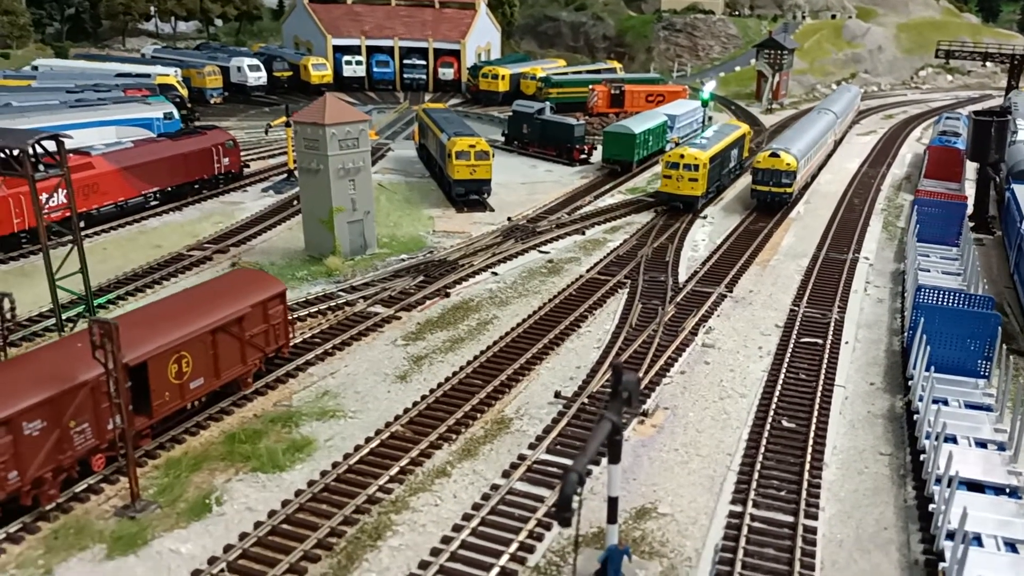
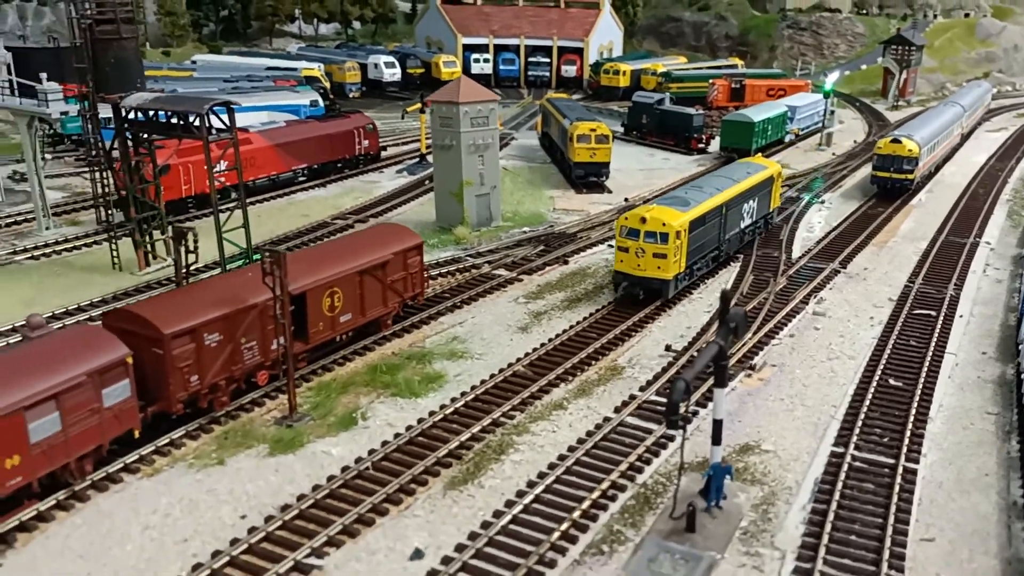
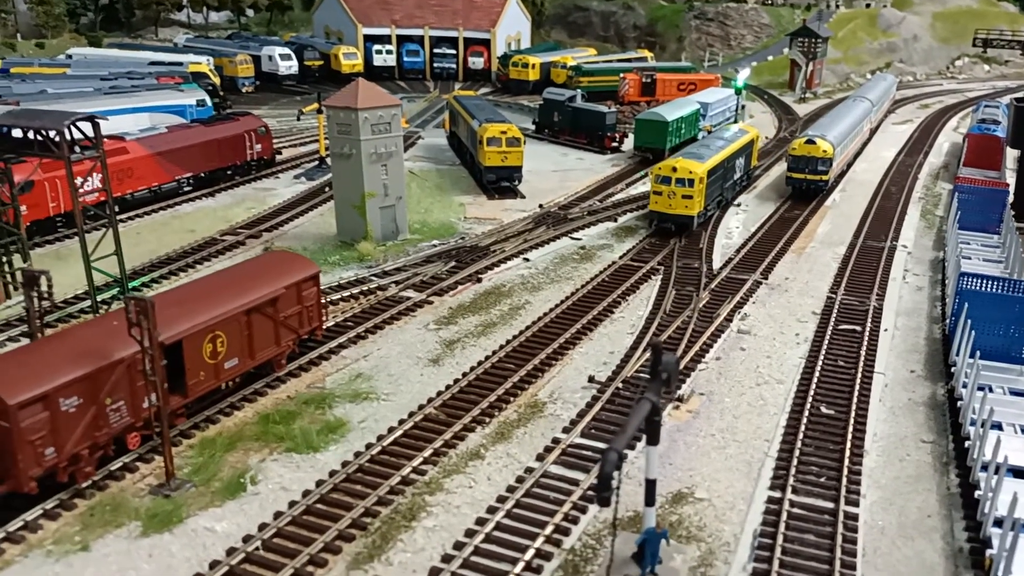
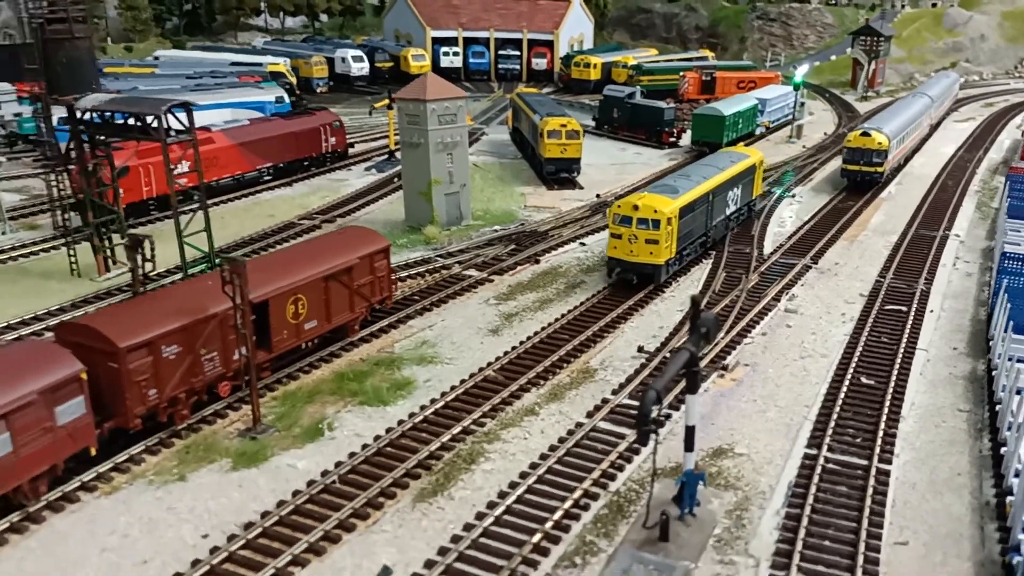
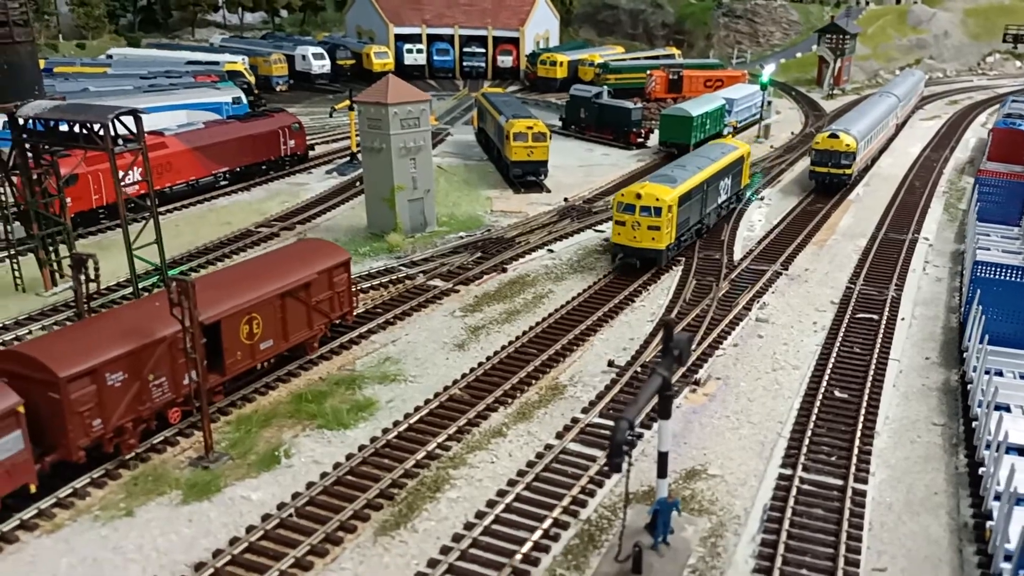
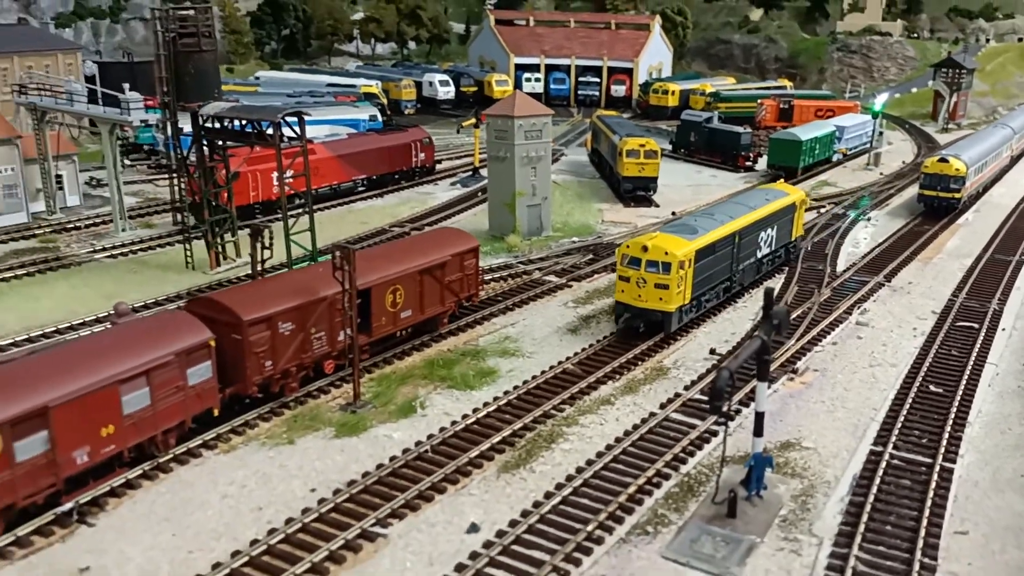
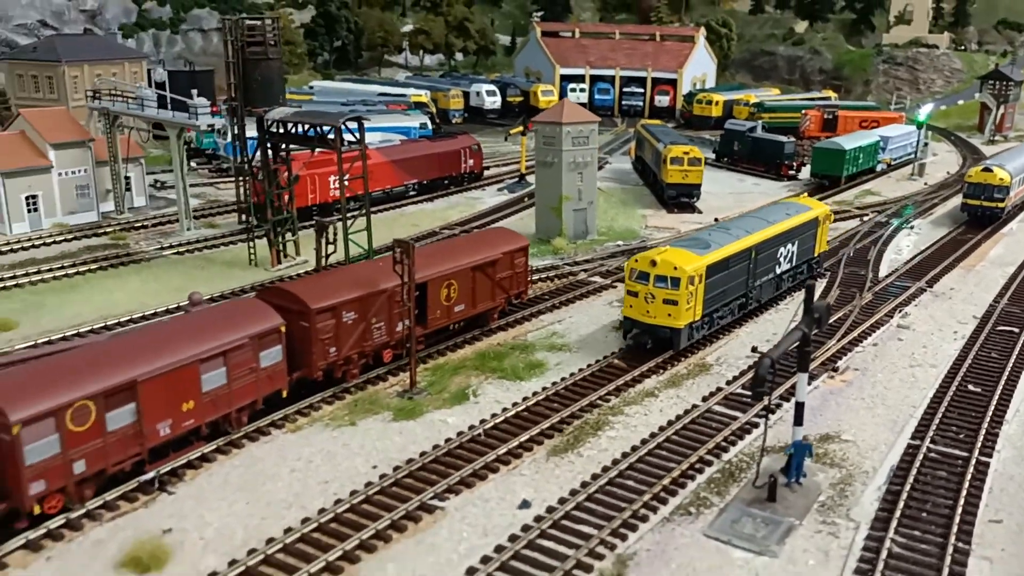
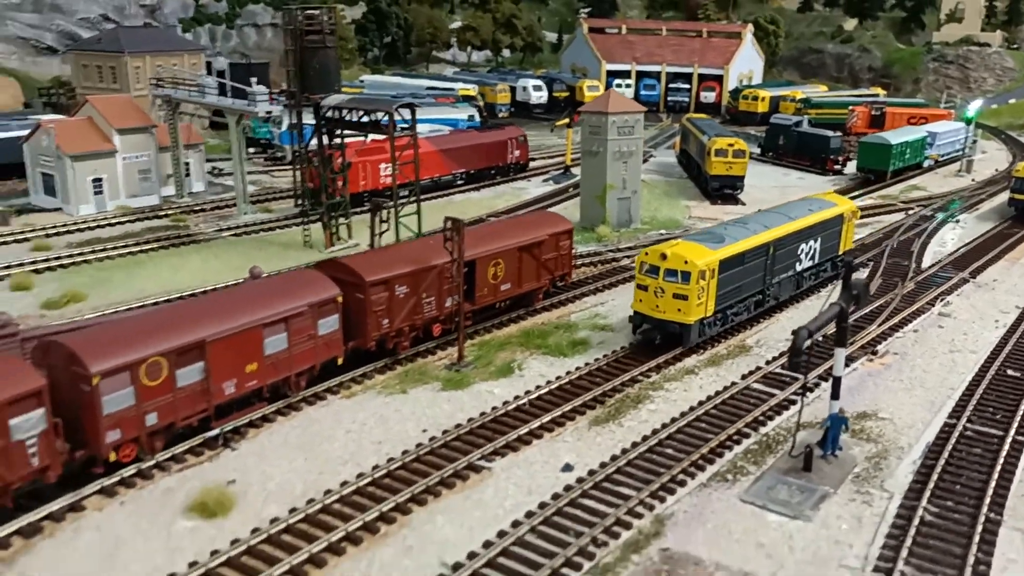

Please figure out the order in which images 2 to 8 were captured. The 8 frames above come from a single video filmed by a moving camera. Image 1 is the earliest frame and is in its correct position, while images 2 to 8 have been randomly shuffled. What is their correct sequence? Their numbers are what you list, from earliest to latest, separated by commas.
3, 5, 4, 2, 6, 7, 8
